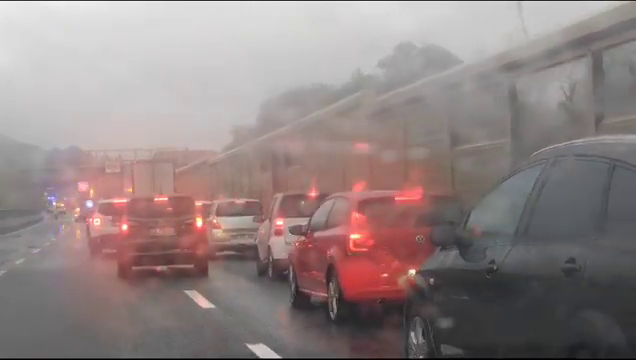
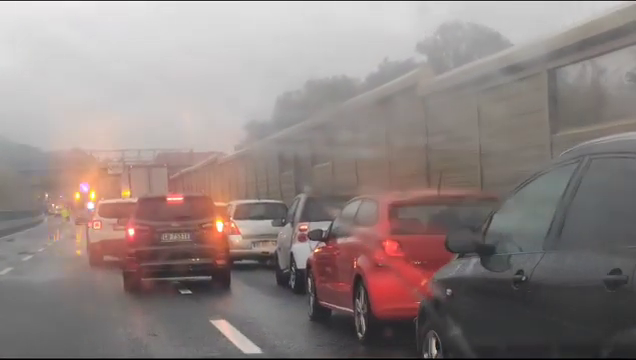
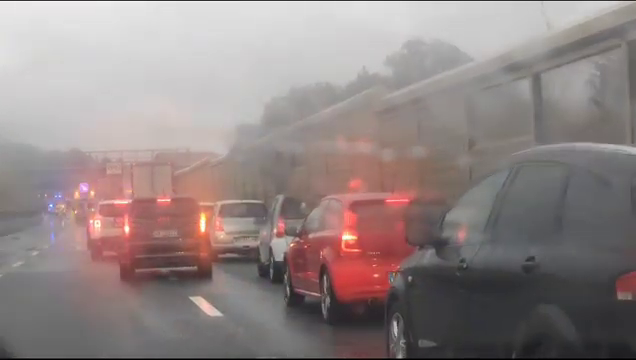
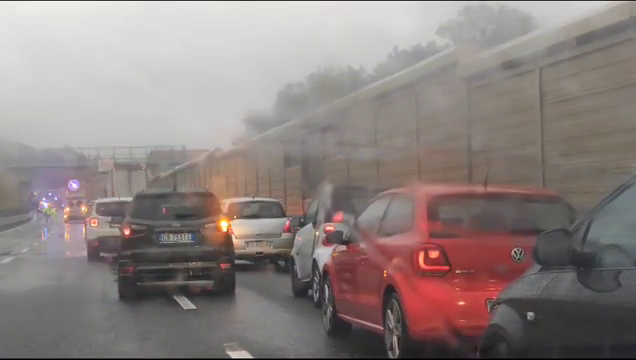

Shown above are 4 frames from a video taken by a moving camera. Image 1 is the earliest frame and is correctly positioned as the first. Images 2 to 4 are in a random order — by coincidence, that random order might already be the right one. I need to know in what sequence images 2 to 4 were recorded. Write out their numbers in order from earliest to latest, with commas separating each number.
3, 2, 4
